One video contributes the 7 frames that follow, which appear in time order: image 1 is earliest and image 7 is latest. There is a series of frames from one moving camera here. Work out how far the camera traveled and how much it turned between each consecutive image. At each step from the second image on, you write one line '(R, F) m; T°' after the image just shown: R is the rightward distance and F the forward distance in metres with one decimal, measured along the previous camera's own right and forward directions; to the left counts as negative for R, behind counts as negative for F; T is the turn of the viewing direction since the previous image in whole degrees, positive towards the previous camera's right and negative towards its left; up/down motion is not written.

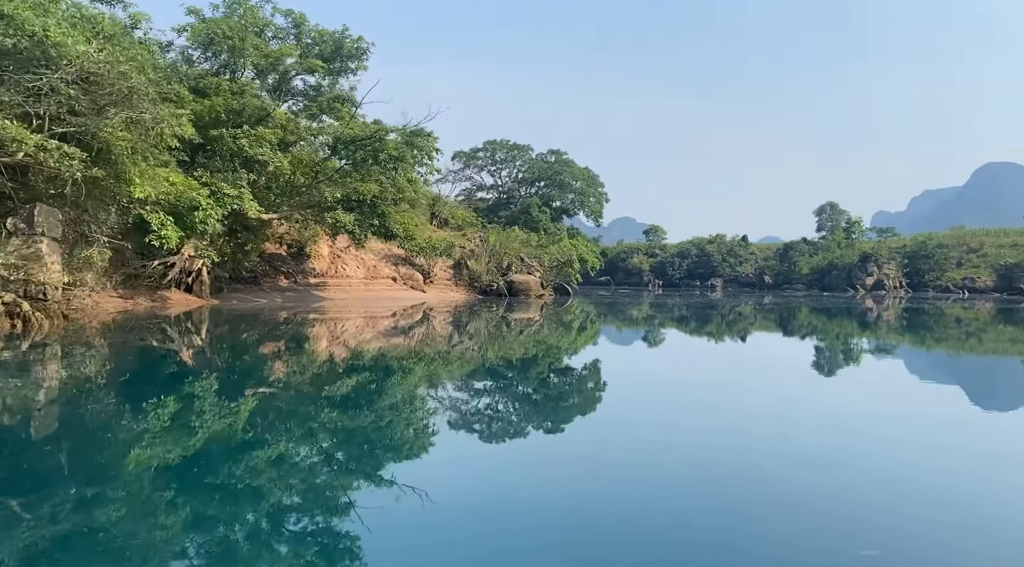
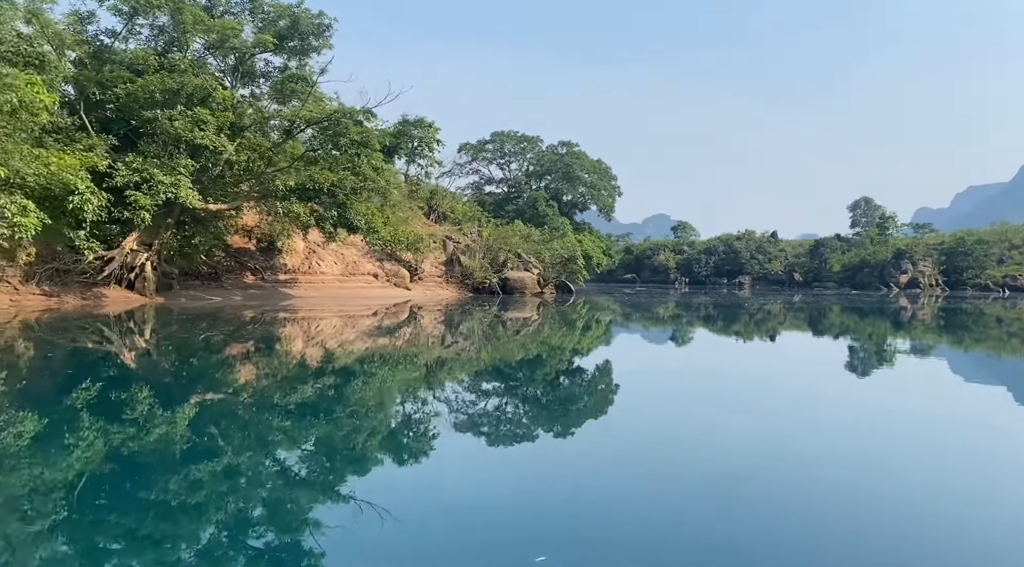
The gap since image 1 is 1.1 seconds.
(+1.0, +1.4) m; -2°
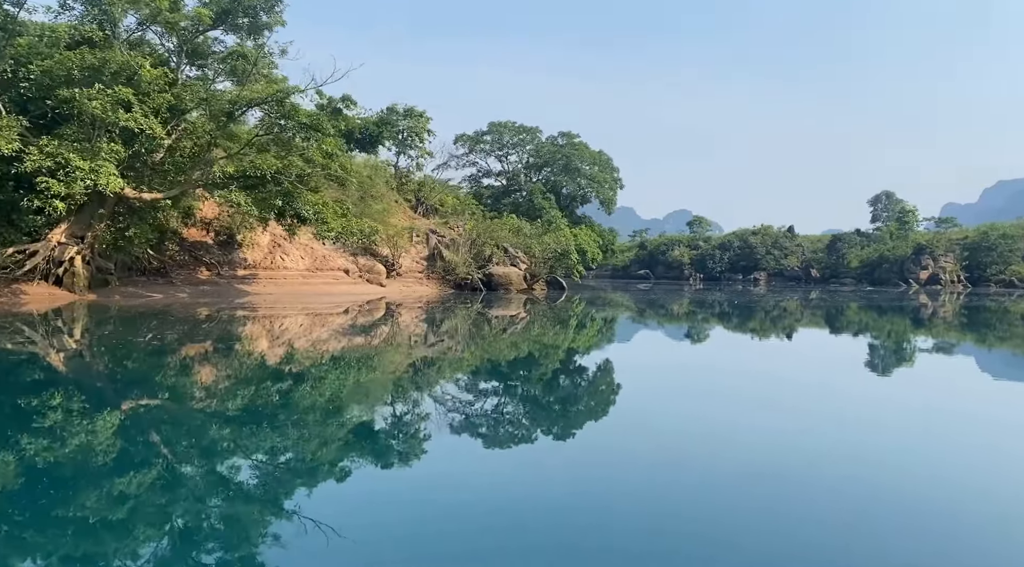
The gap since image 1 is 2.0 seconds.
(+0.9, +1.2) m; -1°
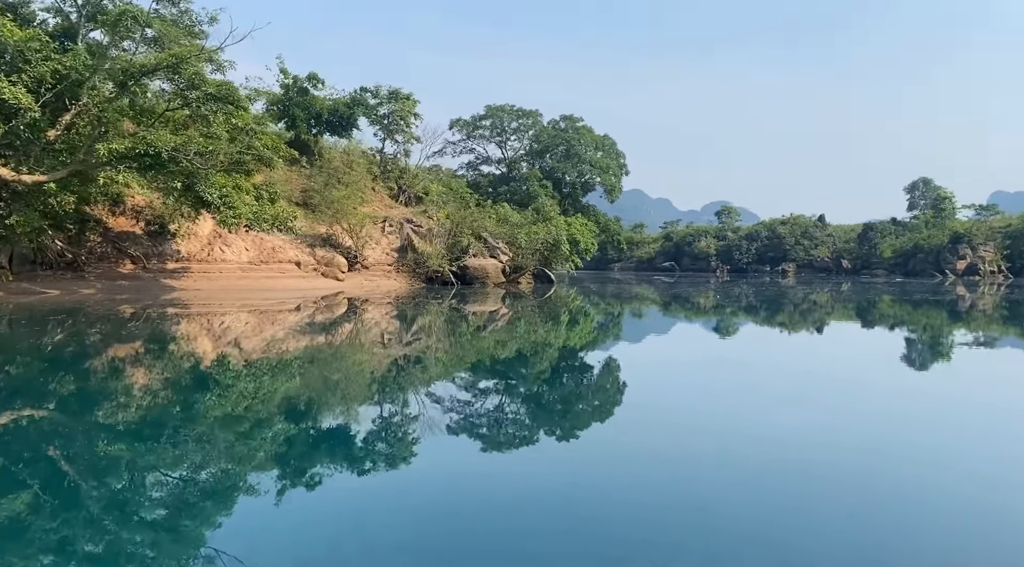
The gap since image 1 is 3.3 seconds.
(+1.3, +1.8) m; -2°
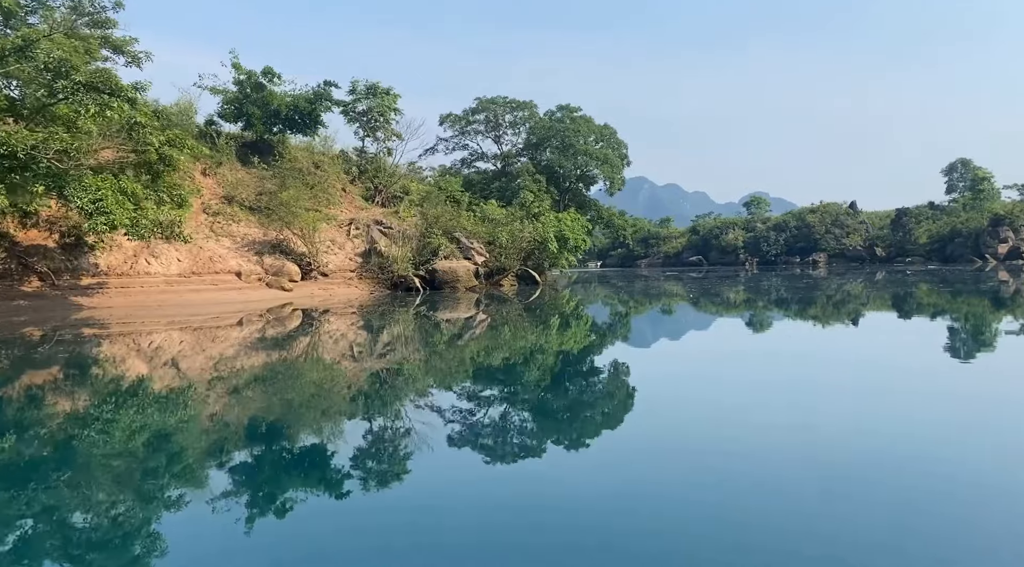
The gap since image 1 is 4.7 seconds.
(+1.3, +1.8) m; -3°
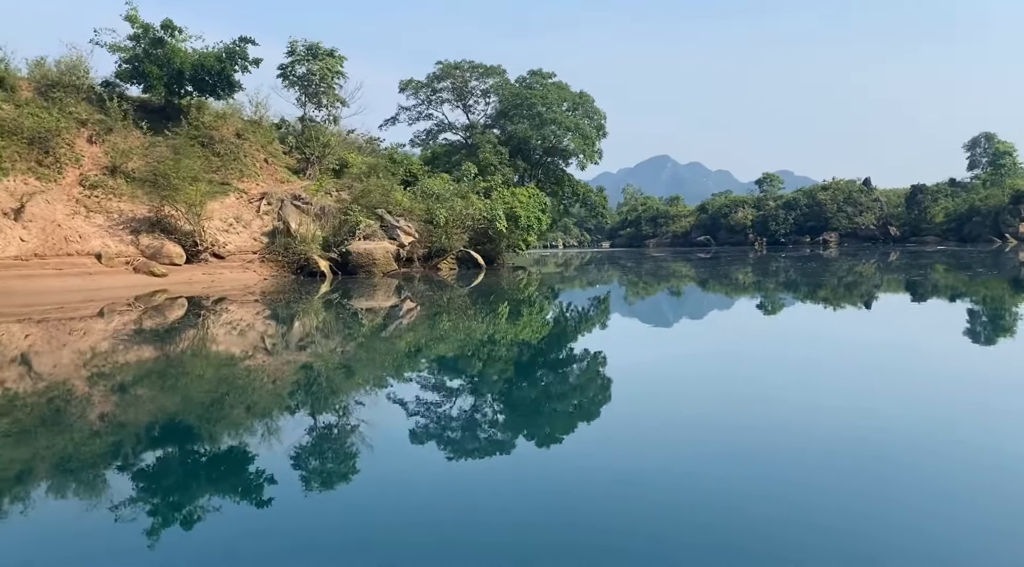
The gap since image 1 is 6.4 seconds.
(+1.7, +2.4) m; -1°
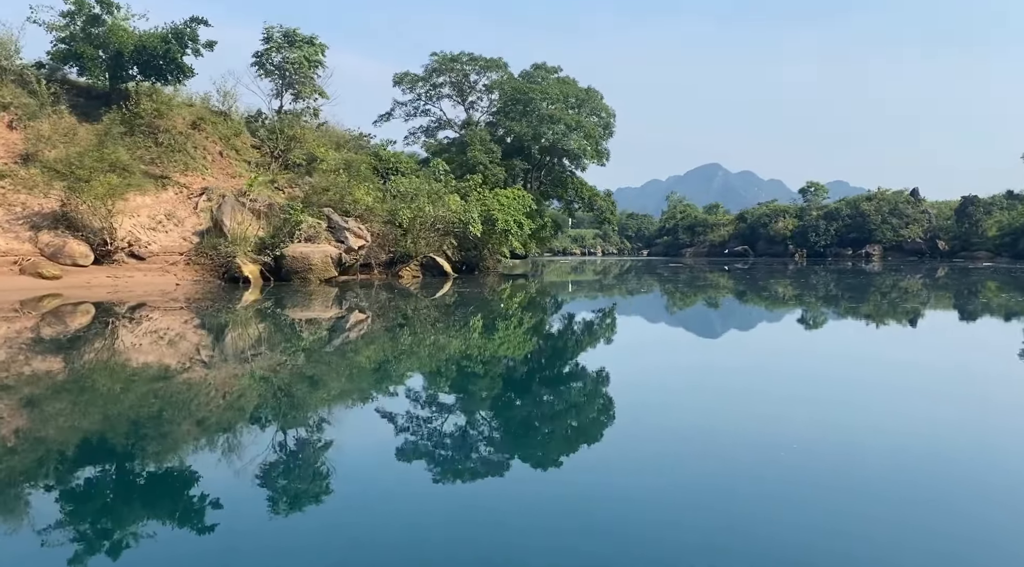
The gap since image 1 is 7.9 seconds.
(+1.4, +2.0) m; -3°
